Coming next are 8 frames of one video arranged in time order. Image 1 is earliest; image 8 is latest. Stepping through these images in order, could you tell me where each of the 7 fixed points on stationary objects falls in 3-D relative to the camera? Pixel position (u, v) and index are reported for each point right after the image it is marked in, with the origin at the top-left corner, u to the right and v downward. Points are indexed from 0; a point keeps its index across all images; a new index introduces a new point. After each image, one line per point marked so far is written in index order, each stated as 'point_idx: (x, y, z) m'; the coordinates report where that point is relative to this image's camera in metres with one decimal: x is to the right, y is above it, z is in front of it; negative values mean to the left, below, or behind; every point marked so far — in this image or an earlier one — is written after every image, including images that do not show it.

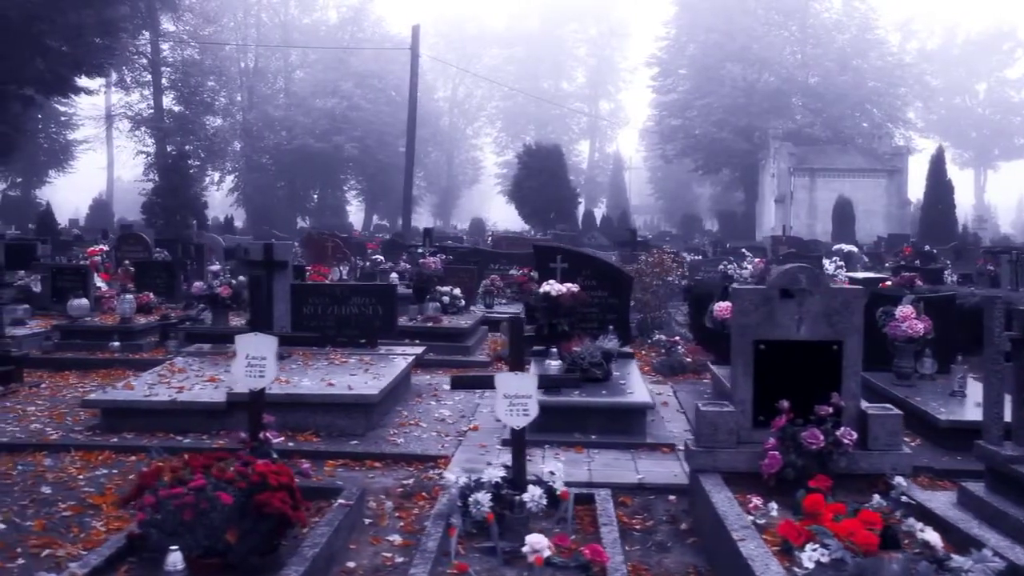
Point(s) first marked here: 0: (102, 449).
0: (-3.6, -1.4, +7.9) m
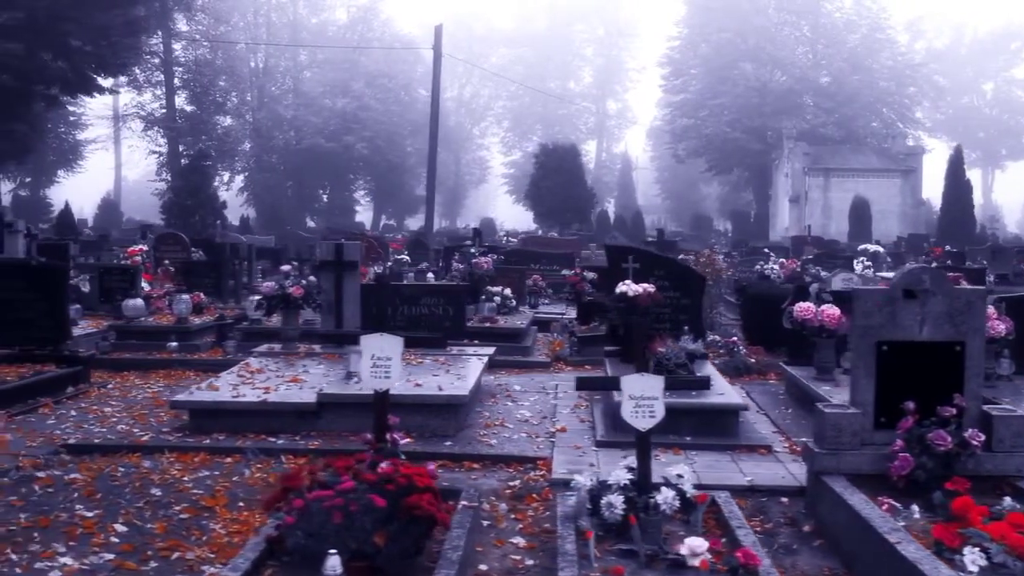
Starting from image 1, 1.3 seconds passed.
0: (-2.8, -1.4, +7.8) m
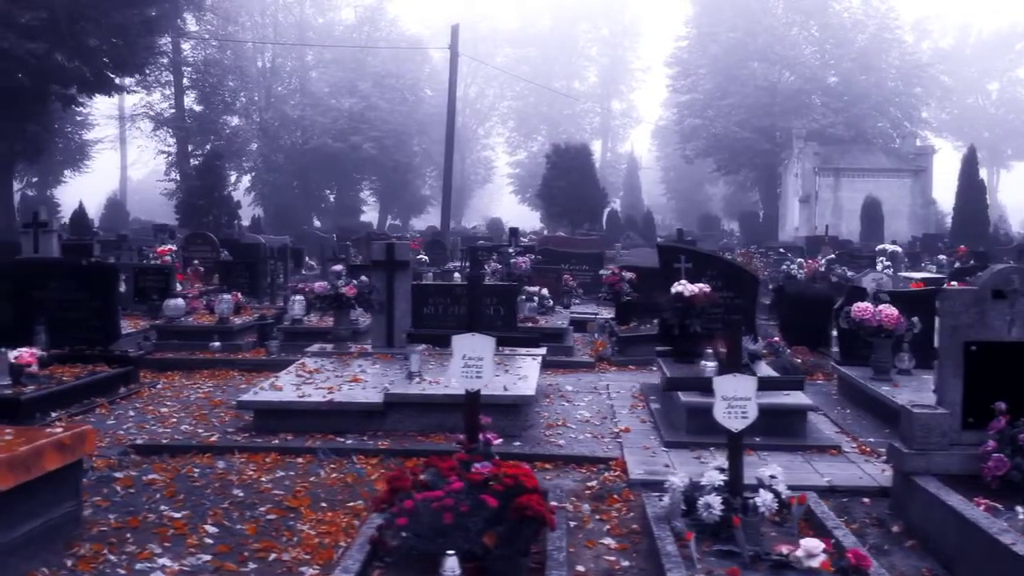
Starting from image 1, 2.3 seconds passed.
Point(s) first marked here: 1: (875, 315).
0: (-2.1, -1.4, +7.8) m
1: (+3.9, -0.3, +9.7) m
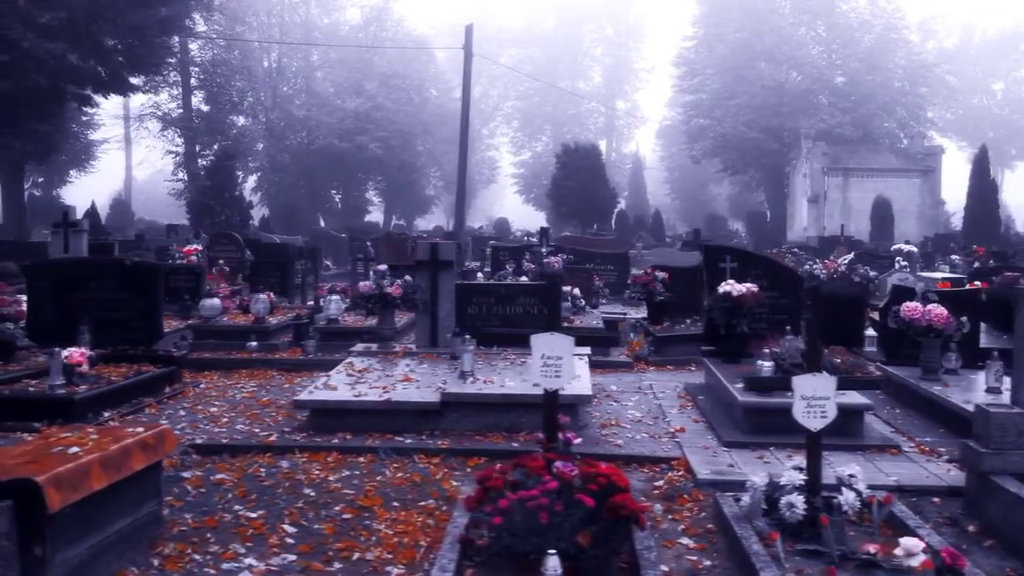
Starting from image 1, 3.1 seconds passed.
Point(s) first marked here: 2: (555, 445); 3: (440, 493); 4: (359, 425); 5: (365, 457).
0: (-1.6, -1.4, +7.8) m
1: (+4.5, -0.3, +9.7) m
2: (+0.3, -1.1, +6.0) m
3: (-0.5, -1.6, +6.8) m
4: (-1.4, -1.3, +8.3) m
5: (-1.3, -1.5, +7.7) m
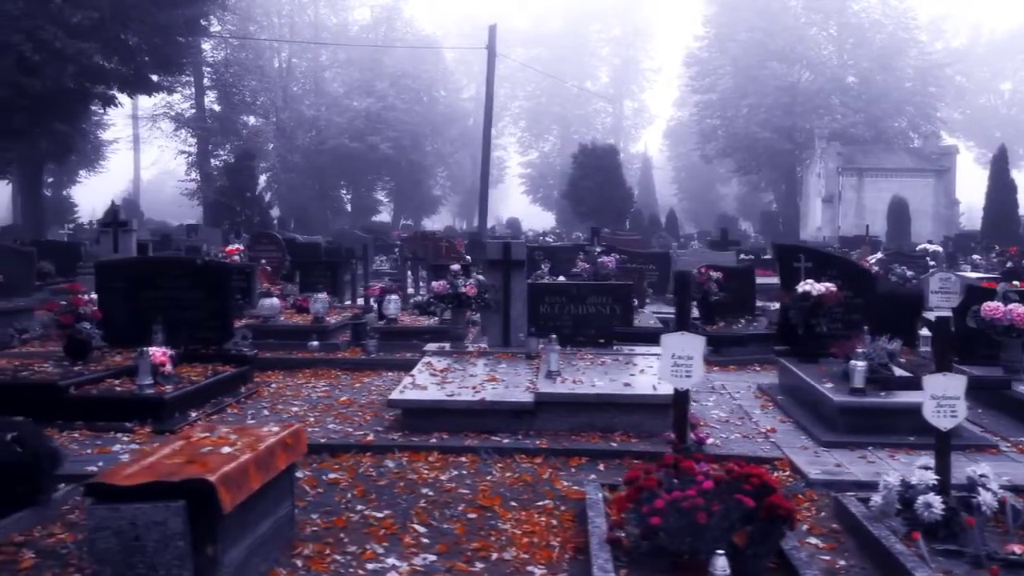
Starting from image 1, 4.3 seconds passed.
0: (-0.7, -1.4, +7.8) m
1: (+5.3, -0.3, +9.6) m
2: (+1.2, -1.0, +5.9) m
3: (+0.3, -1.6, +6.8) m
4: (-0.5, -1.3, +8.3) m
5: (-0.4, -1.5, +7.7) m
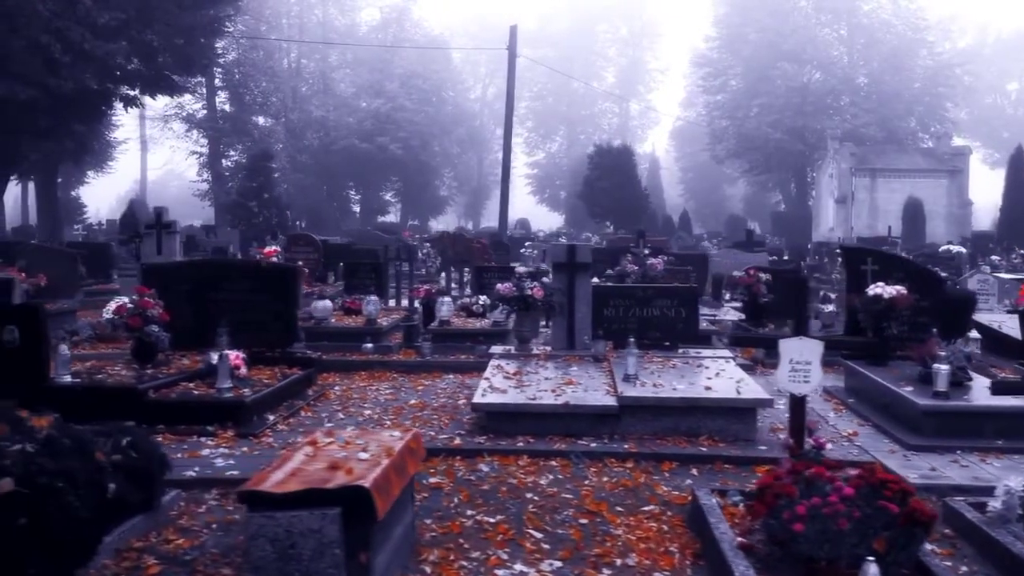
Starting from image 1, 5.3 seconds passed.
0: (+0.1, -1.4, +7.8) m
1: (+6.1, -0.3, +9.6) m
2: (+2.0, -1.1, +5.9) m
3: (+1.1, -1.6, +6.8) m
4: (+0.2, -1.3, +8.3) m
5: (+0.4, -1.5, +7.7) m
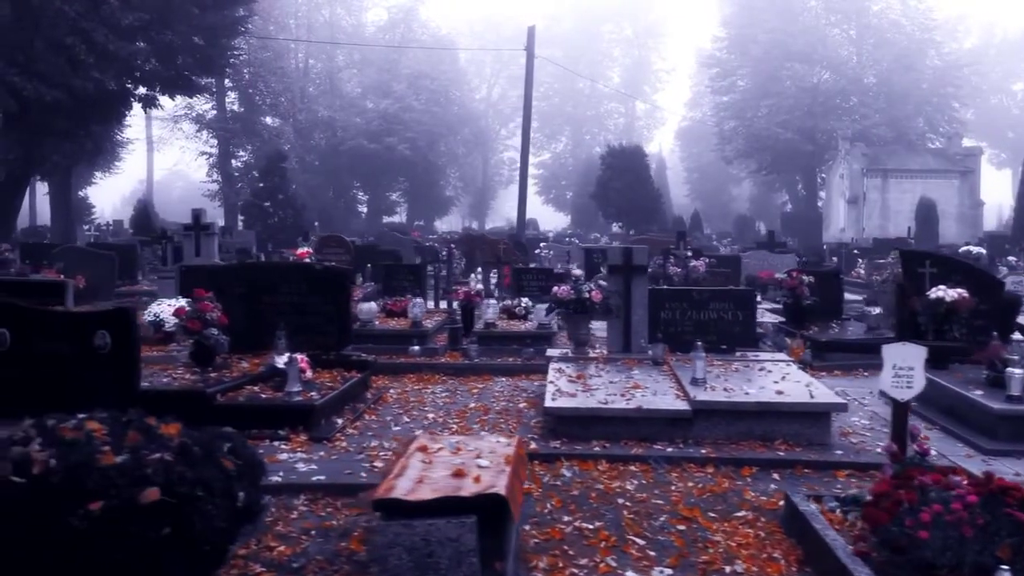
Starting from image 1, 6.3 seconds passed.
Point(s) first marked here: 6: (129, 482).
0: (+0.7, -1.5, +7.7) m
1: (+6.8, -0.3, +9.6) m
2: (+2.6, -1.1, +5.9) m
3: (+1.8, -1.6, +6.8) m
4: (+0.9, -1.3, +8.3) m
5: (+1.1, -1.5, +7.6) m
6: (-1.7, -0.9, +4.0) m
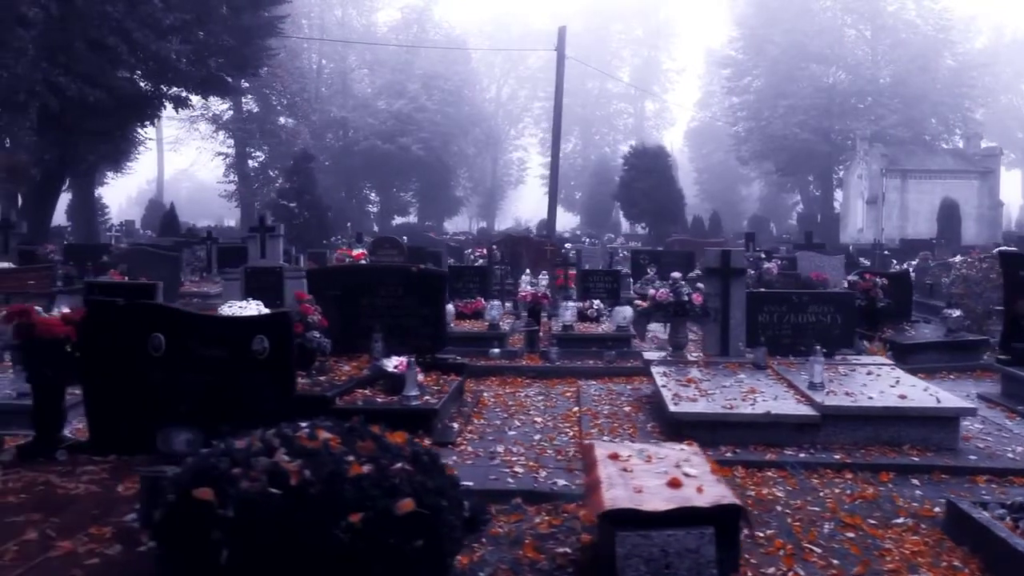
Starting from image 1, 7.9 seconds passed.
0: (+1.9, -1.5, +7.7) m
1: (+8.0, -0.4, +9.5) m
2: (+3.8, -1.1, +5.8) m
3: (+3.0, -1.7, +6.7) m
4: (+2.1, -1.4, +8.2) m
5: (+2.2, -1.6, +7.6) m
6: (-0.6, -0.9, +4.0) m
